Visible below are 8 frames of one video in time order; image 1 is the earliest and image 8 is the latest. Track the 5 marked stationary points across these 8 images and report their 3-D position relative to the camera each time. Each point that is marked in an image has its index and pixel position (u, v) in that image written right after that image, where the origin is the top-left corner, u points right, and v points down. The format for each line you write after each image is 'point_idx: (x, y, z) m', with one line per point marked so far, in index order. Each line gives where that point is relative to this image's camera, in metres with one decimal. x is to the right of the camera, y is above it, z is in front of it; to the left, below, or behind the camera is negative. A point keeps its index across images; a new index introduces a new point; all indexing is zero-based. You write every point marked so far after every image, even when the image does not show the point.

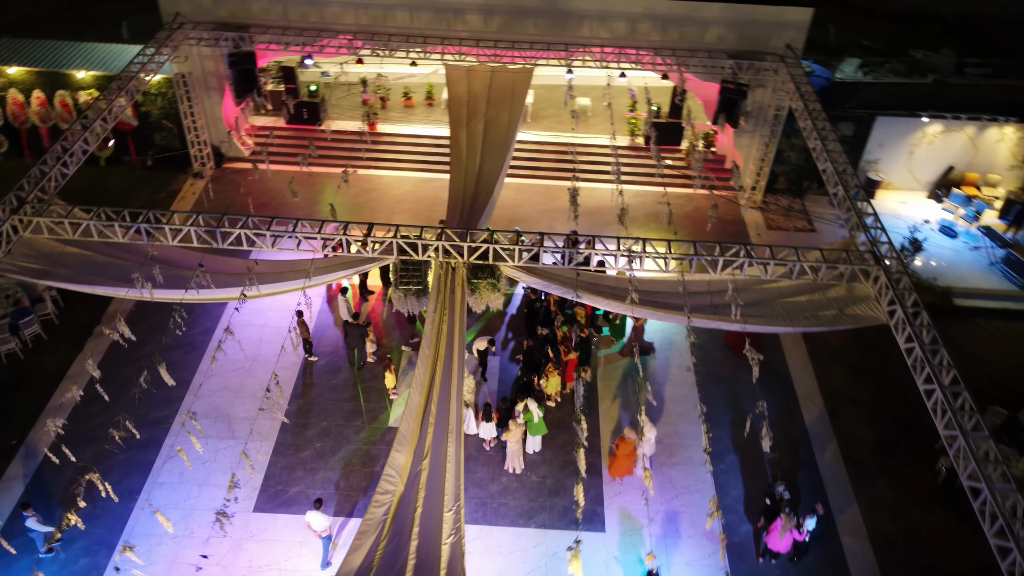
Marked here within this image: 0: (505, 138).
0: (0.0, +2.2, +11.8) m
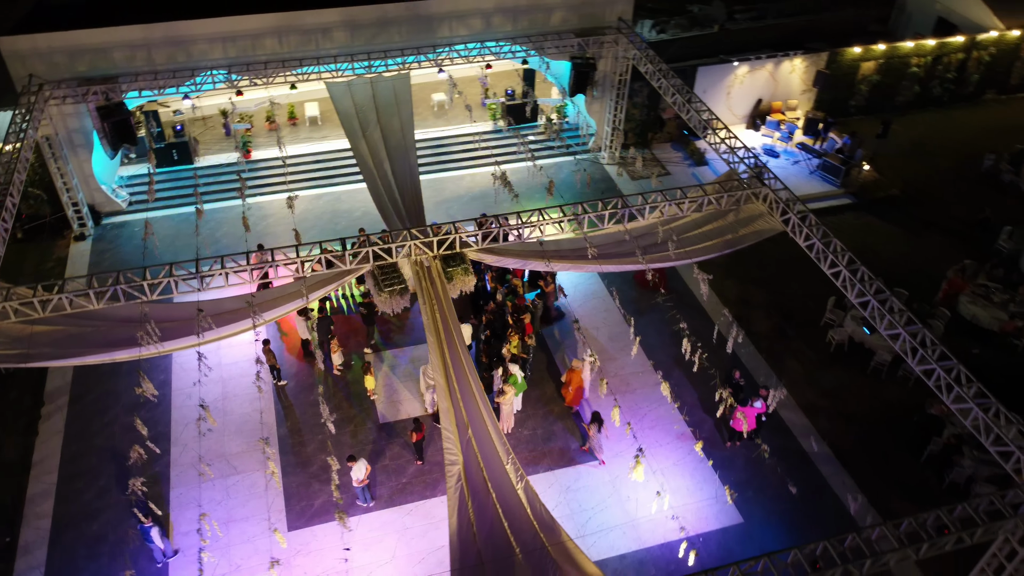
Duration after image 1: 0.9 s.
0: (-1.6, +2.3, +12.6) m
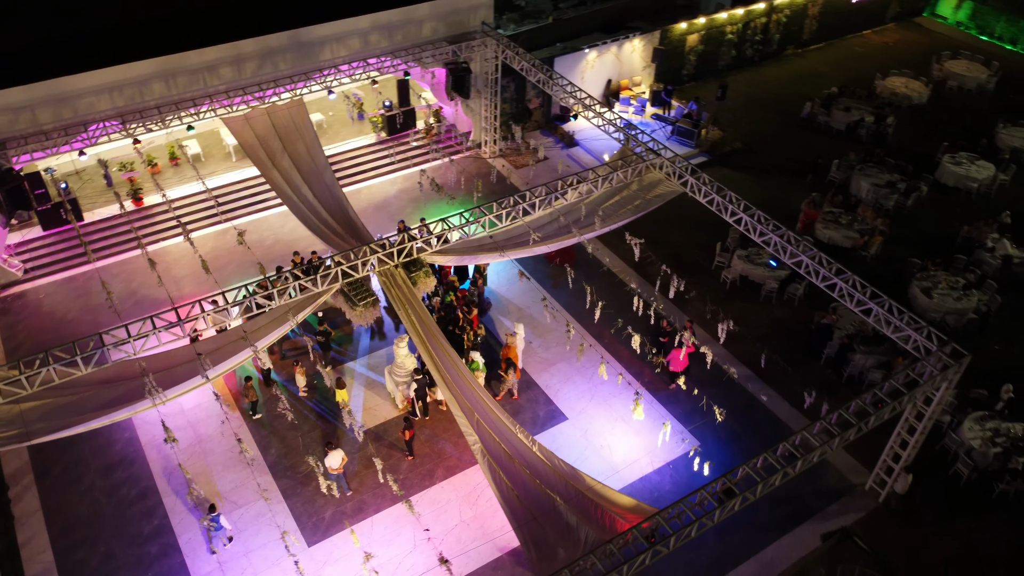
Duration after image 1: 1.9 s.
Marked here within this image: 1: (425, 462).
0: (-3.1, +2.0, +13.1) m
1: (-1.2, -2.3, +10.9) m
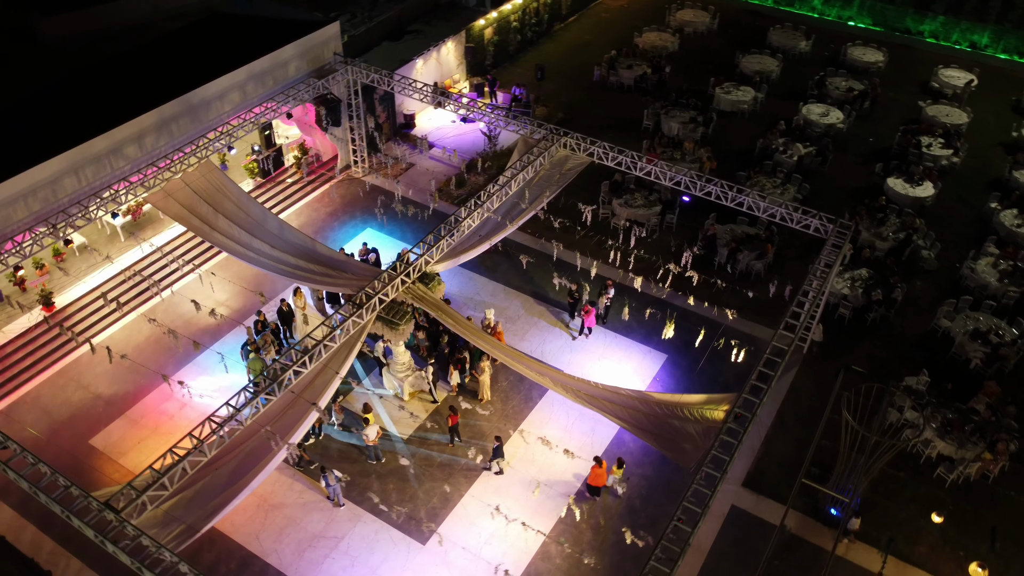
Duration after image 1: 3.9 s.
0: (-4.2, +1.2, +13.5) m
1: (-0.6, -2.4, +12.3) m
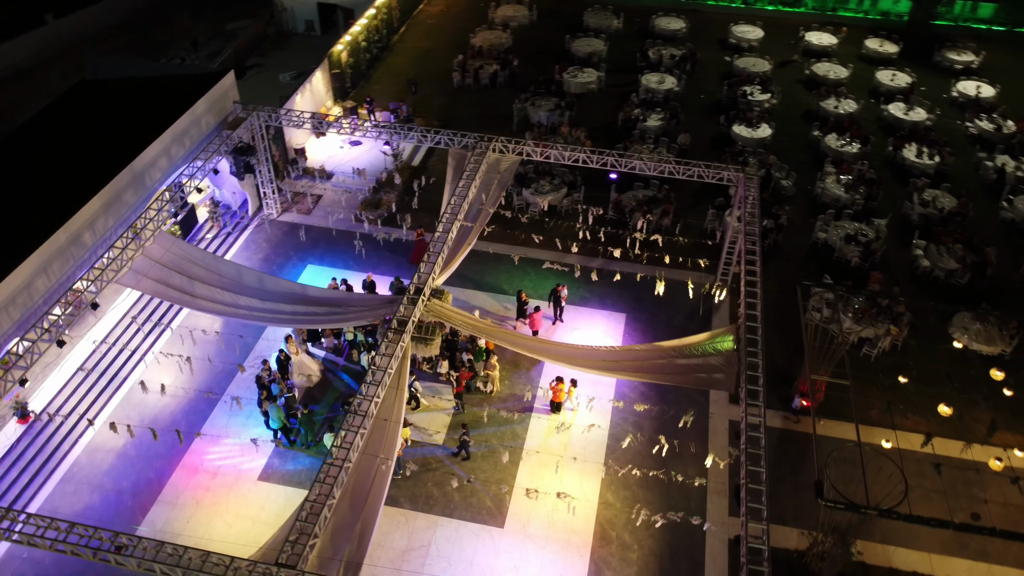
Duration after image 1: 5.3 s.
0: (-4.7, +0.2, +13.6) m
1: (-0.2, -2.4, +13.5) m
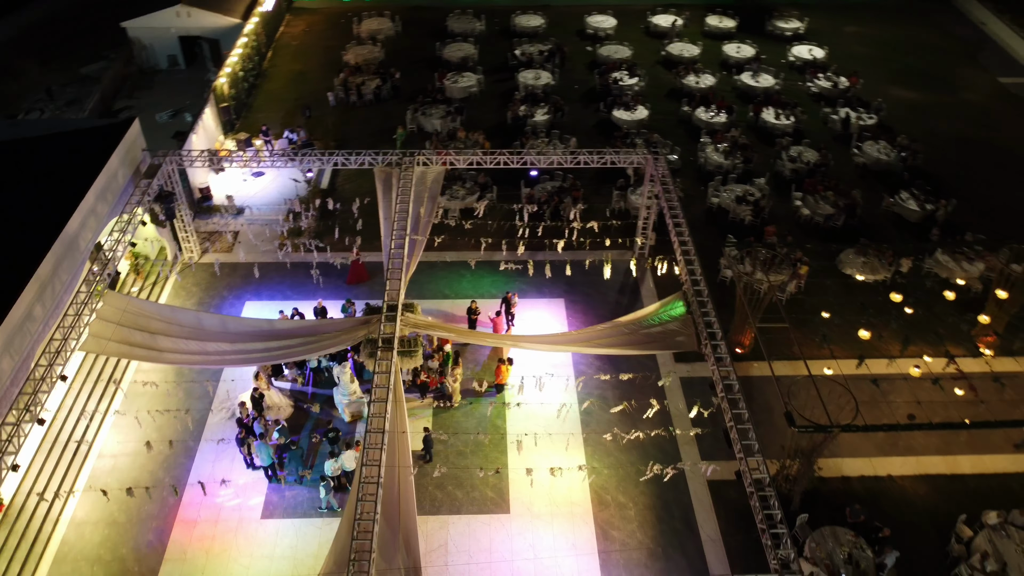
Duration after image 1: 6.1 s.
0: (-5.3, -0.6, +13.6) m
1: (-0.5, -2.4, +14.3) m
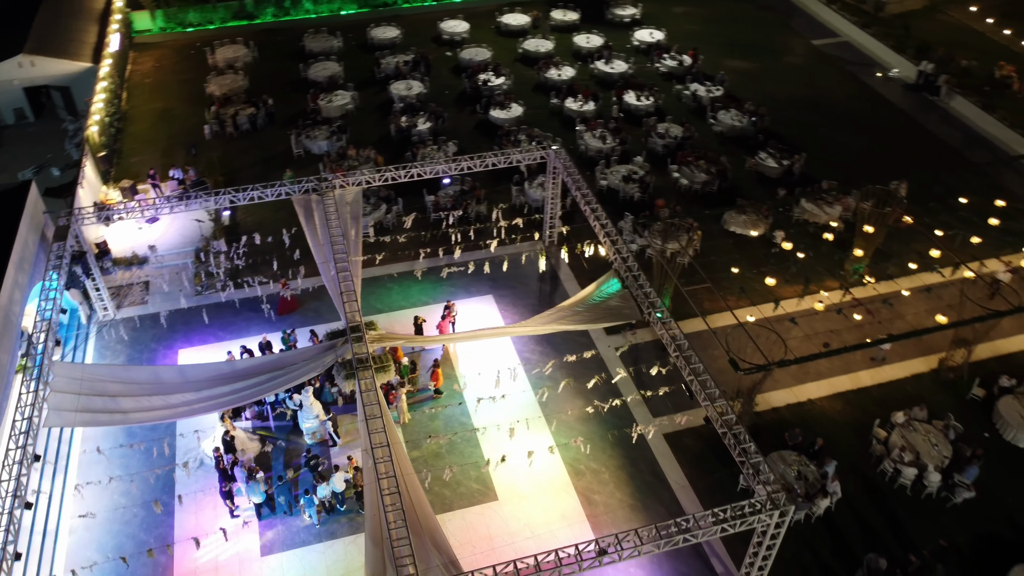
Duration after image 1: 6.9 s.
0: (-5.9, -1.5, +13.4) m
1: (-1.1, -2.5, +15.1) m
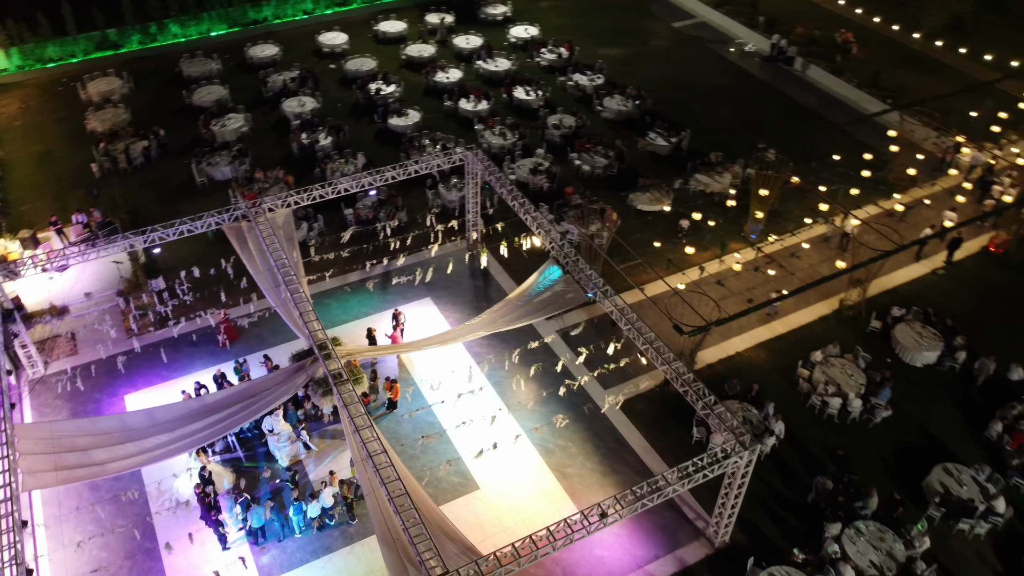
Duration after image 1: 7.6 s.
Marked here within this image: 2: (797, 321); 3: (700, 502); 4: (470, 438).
0: (-6.3, -2.2, +13.2) m
1: (-1.8, -2.7, +15.6) m
2: (+6.3, -0.7, +18.0) m
3: (+3.3, -3.8, +14.5) m
4: (-0.8, -2.8, +15.4) m
